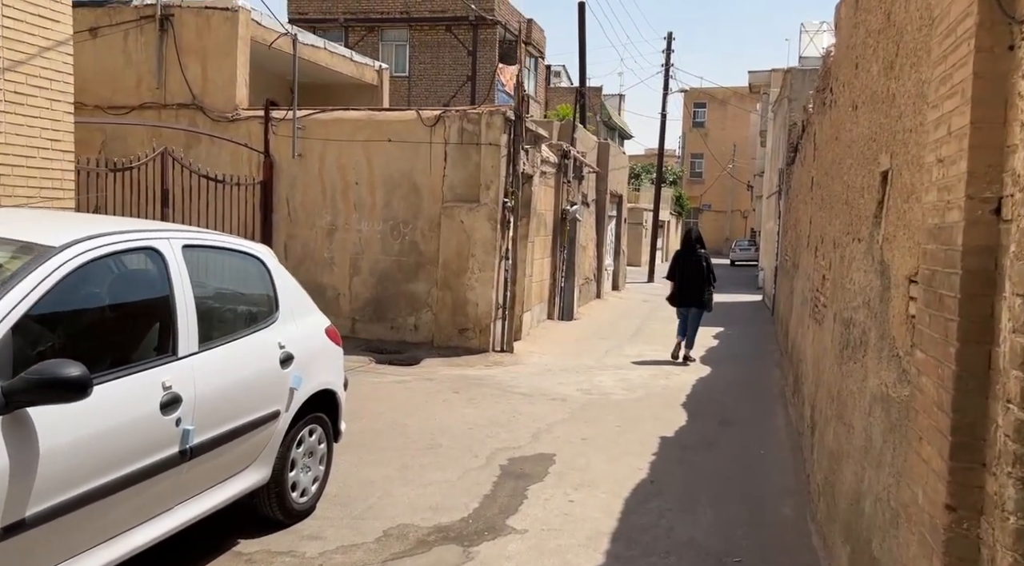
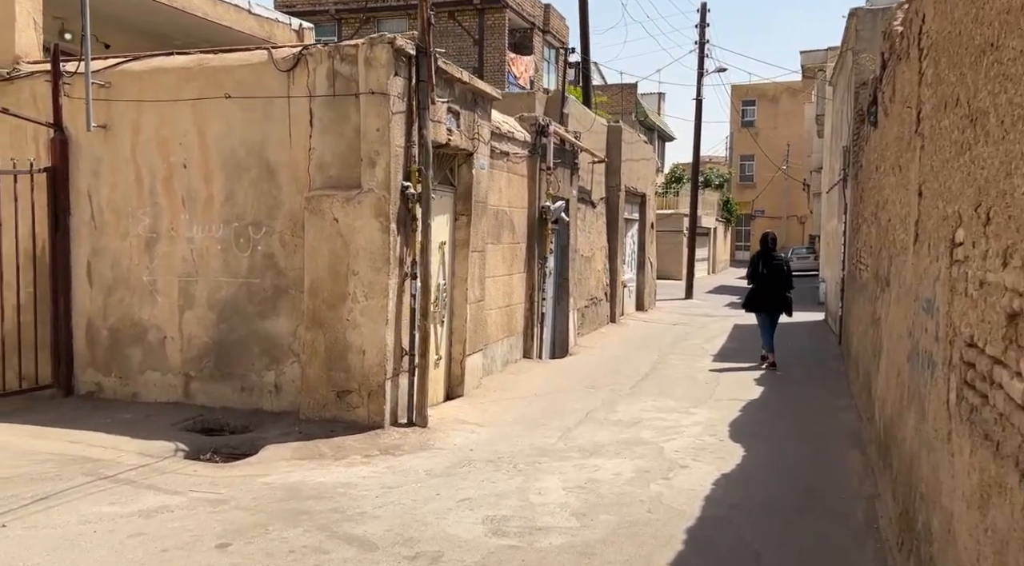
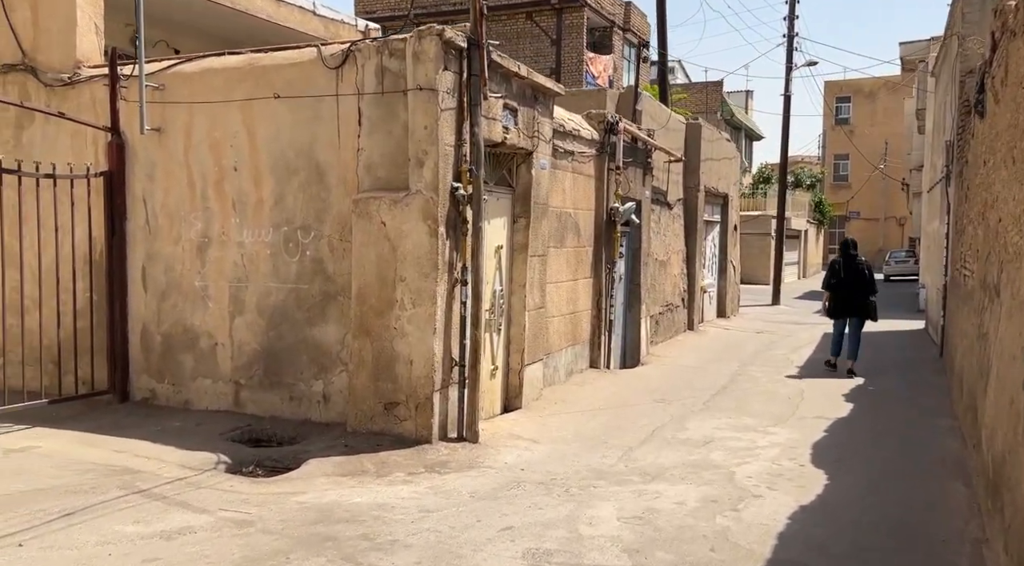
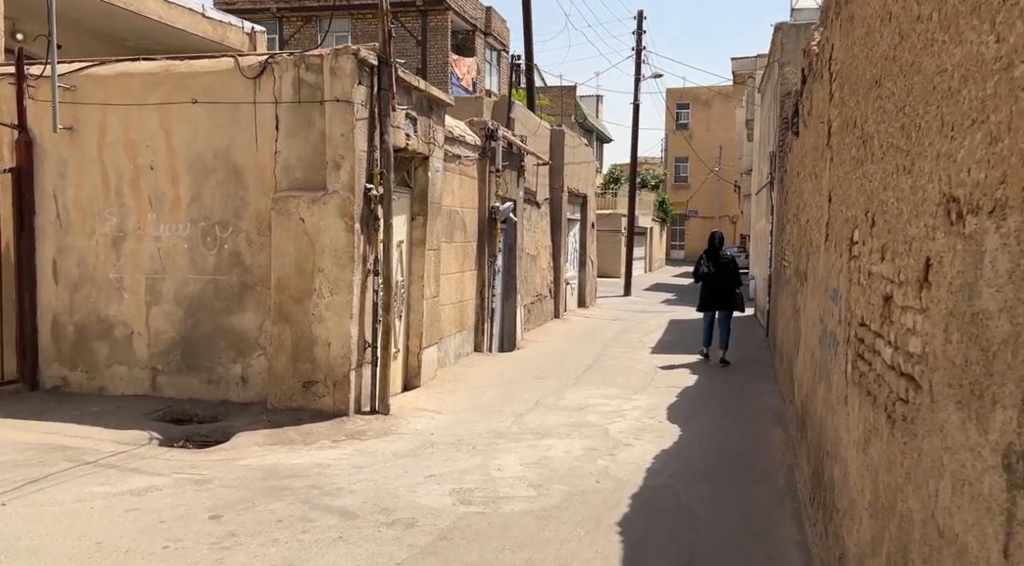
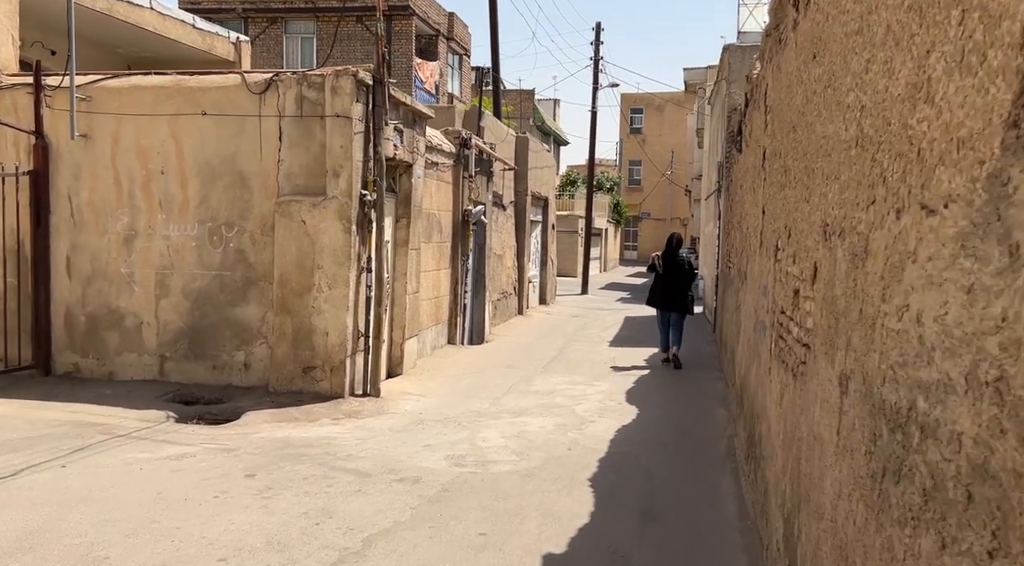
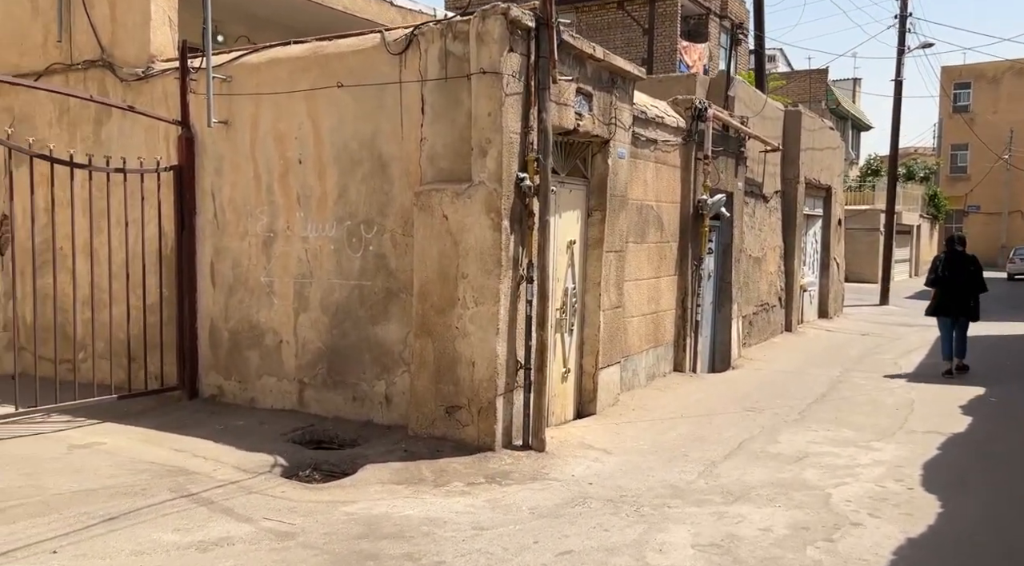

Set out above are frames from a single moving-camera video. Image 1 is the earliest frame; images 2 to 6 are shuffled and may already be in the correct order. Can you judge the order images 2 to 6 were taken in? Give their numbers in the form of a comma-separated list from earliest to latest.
5, 4, 2, 3, 6
